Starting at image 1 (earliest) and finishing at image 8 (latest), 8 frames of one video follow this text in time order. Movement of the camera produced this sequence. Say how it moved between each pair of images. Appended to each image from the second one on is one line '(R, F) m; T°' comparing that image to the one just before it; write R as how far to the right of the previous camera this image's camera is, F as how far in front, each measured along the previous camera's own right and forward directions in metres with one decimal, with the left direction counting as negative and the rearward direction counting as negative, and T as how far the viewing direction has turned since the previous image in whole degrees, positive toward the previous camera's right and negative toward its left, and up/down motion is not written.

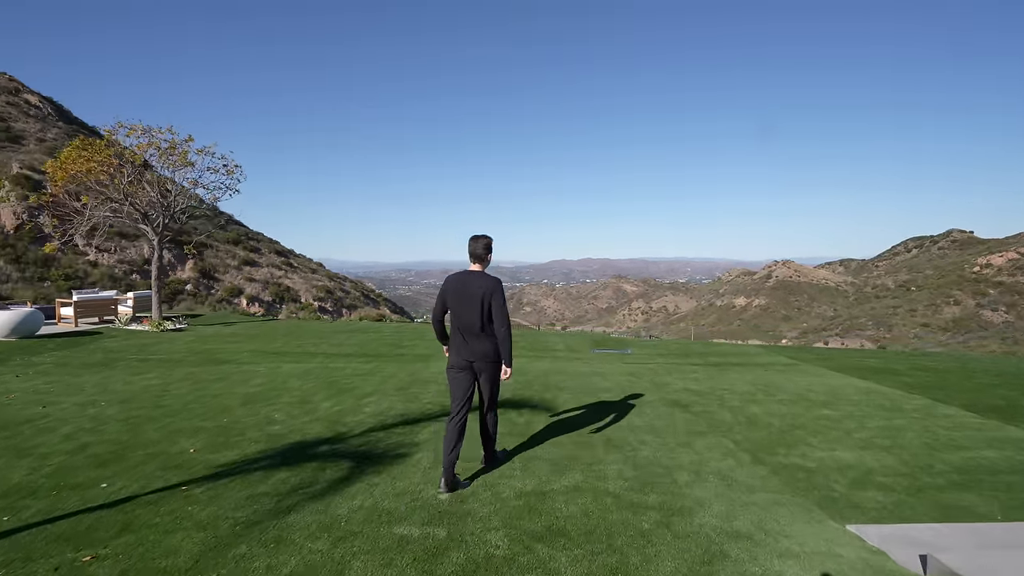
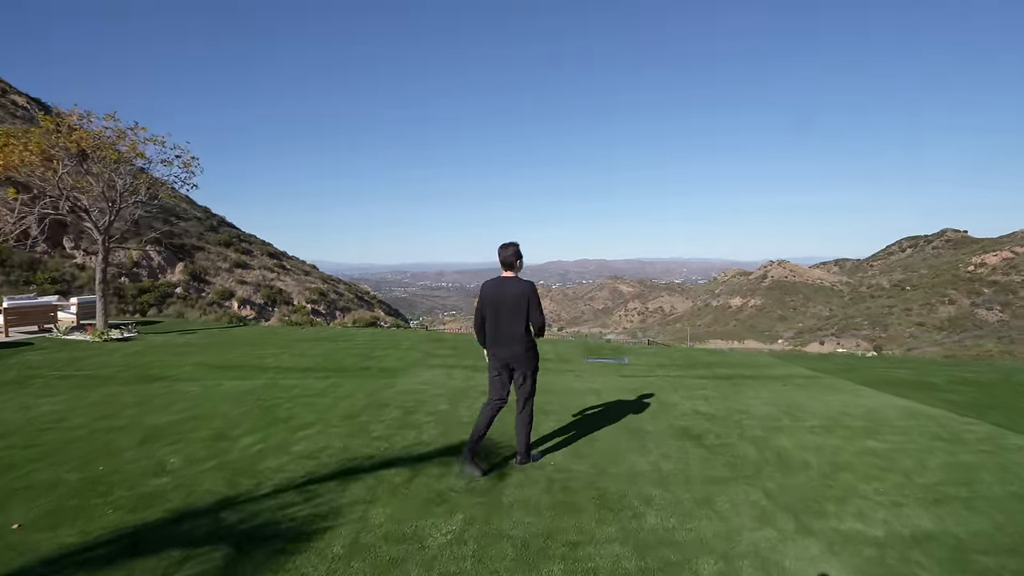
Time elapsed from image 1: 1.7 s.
(+0.3, +1.3) m; 0°
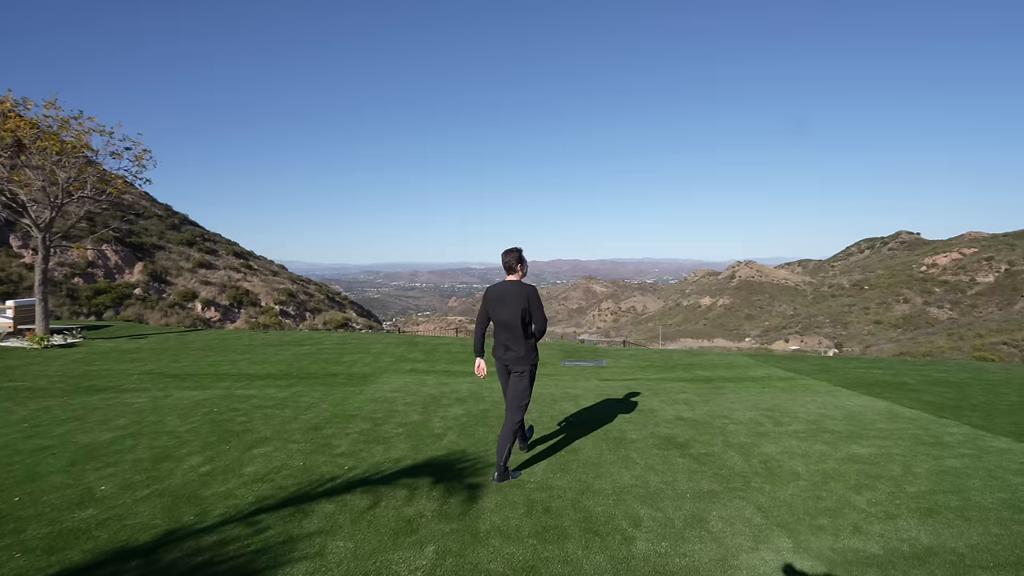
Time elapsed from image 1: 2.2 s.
(0.0, +0.3) m; +3°
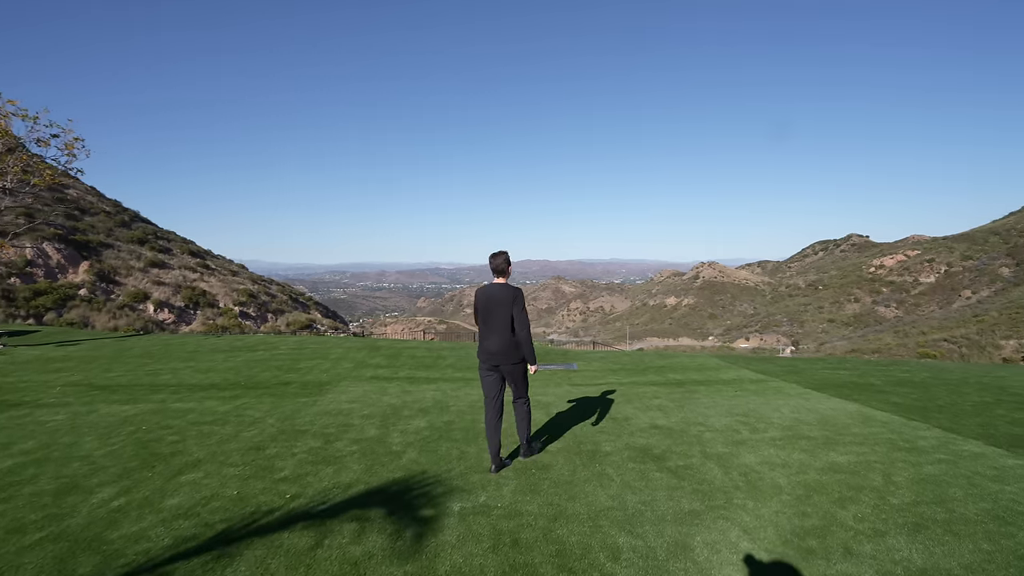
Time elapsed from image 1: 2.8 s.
(0.0, +0.4) m; +4°
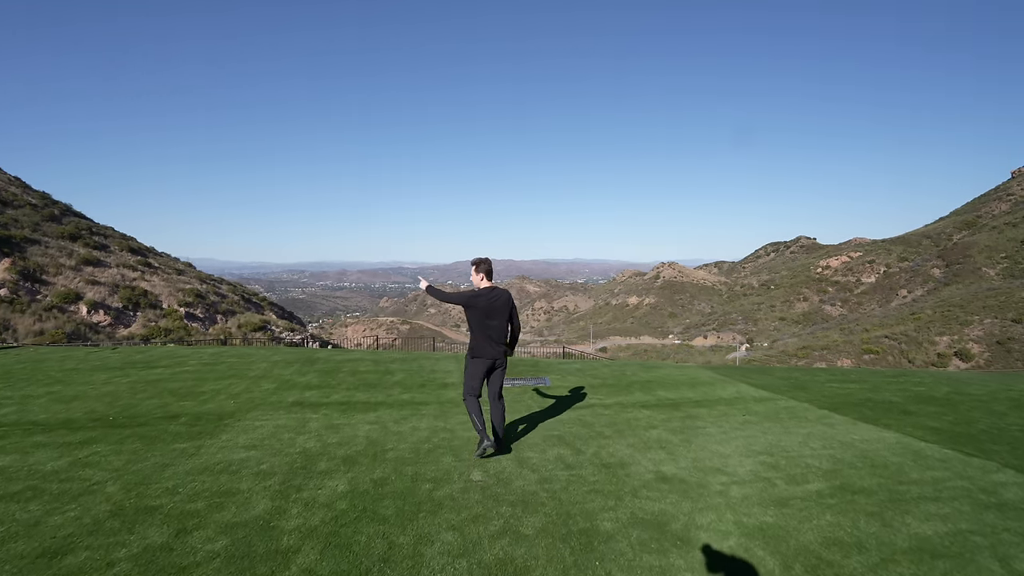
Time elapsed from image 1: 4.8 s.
(+0.1, +1.7) m; +4°
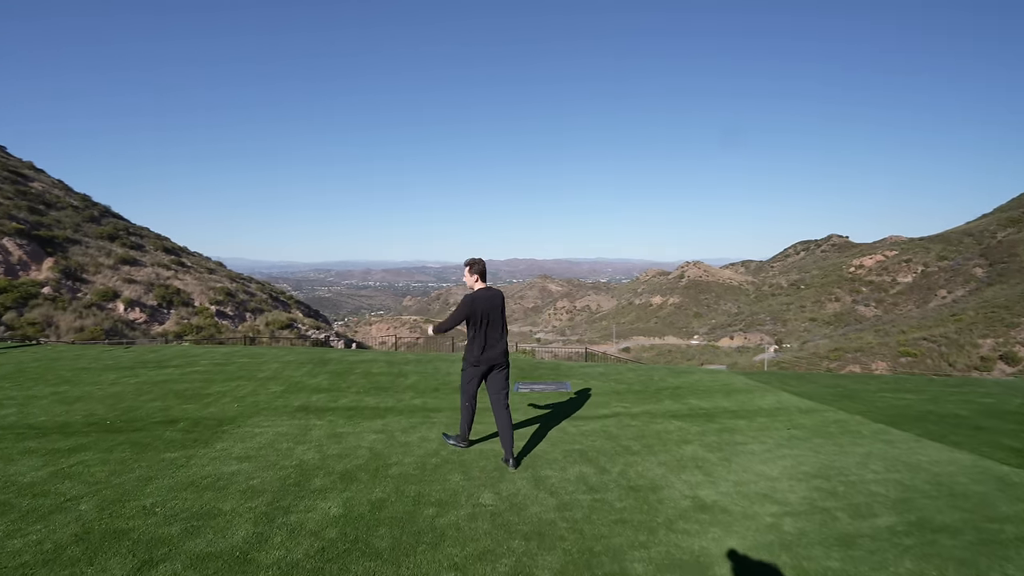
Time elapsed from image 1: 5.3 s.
(+0.1, +0.5) m; -3°
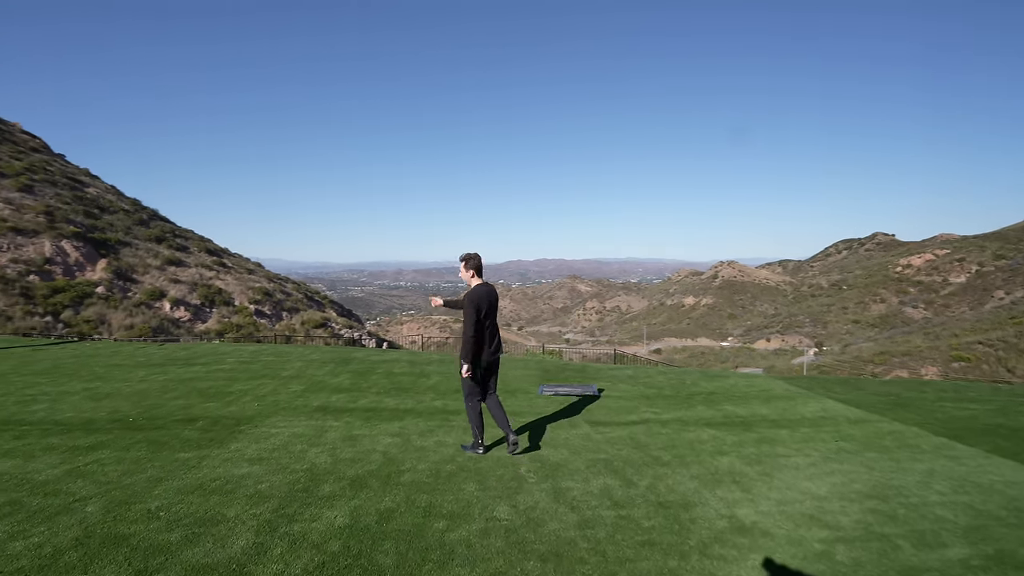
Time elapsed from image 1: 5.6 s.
(+0.1, +0.3) m; -4°
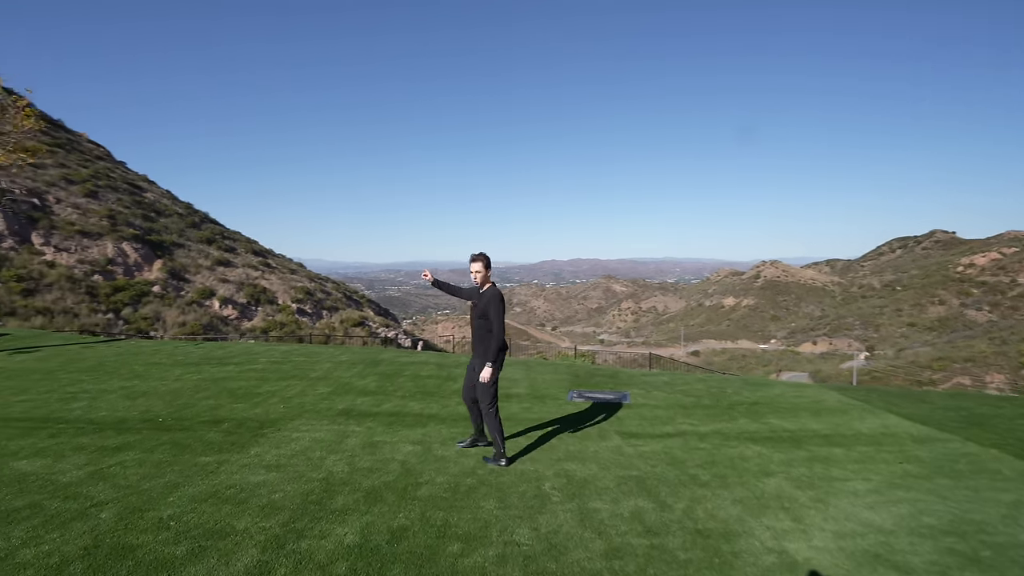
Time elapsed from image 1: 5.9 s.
(+0.1, +0.3) m; -4°
